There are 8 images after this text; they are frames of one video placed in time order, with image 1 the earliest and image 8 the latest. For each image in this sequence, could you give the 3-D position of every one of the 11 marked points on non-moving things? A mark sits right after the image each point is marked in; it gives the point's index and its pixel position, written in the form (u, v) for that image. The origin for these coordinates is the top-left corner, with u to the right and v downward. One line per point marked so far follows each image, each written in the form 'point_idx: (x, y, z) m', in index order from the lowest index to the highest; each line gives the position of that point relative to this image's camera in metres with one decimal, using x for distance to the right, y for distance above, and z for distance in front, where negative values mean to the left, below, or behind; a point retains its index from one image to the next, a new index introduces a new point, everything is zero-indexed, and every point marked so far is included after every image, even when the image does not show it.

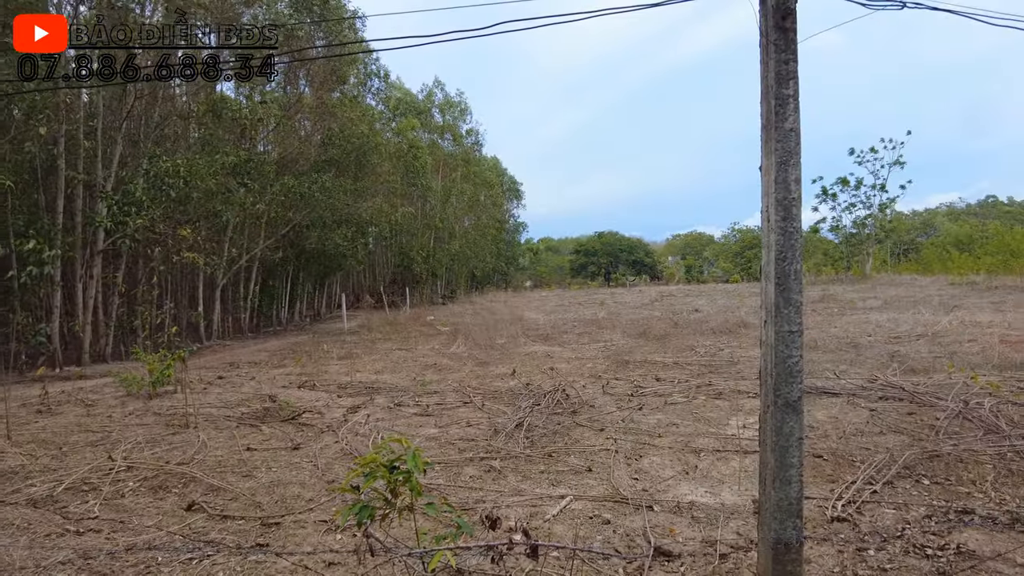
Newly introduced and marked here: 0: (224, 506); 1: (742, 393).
0: (-1.5, -1.2, +3.2) m
1: (+2.4, -1.1, +6.2) m
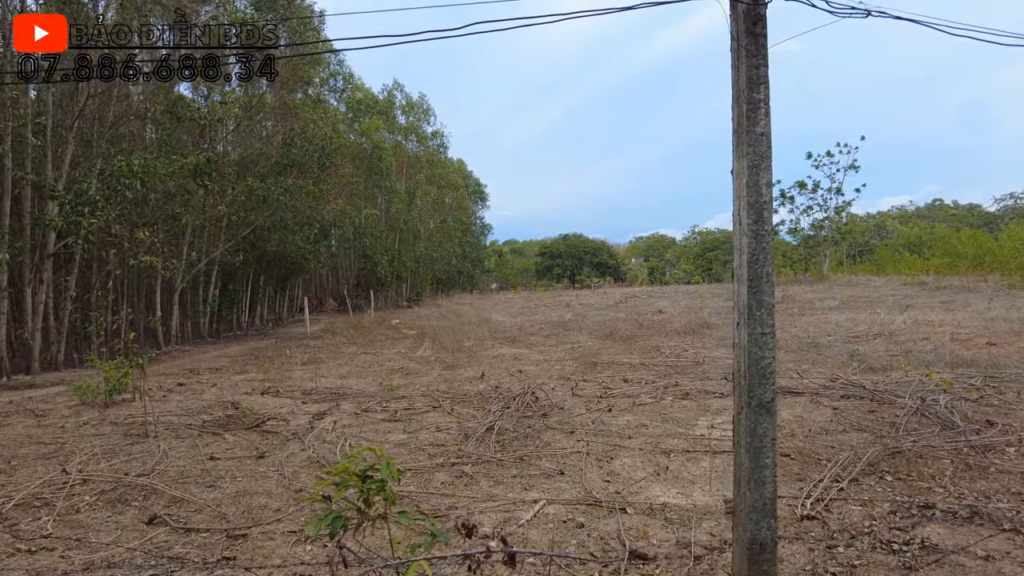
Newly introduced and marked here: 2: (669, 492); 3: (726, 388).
0: (-1.7, -1.2, +3.0) m
1: (+2.1, -1.1, +6.3) m
2: (+1.0, -1.2, +3.5) m
3: (+2.4, -1.1, +6.5) m
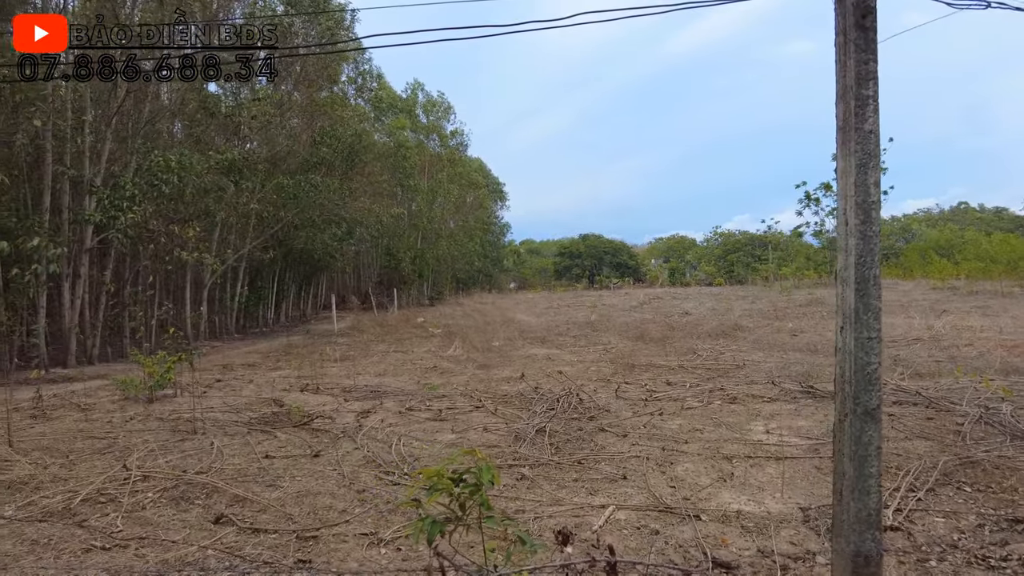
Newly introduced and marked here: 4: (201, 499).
0: (-1.3, -1.2, +3.0) m
1: (+2.6, -1.1, +6.1) m
2: (+1.3, -1.2, +3.4) m
3: (+2.8, -1.1, +6.3) m
4: (-1.7, -1.2, +3.2) m
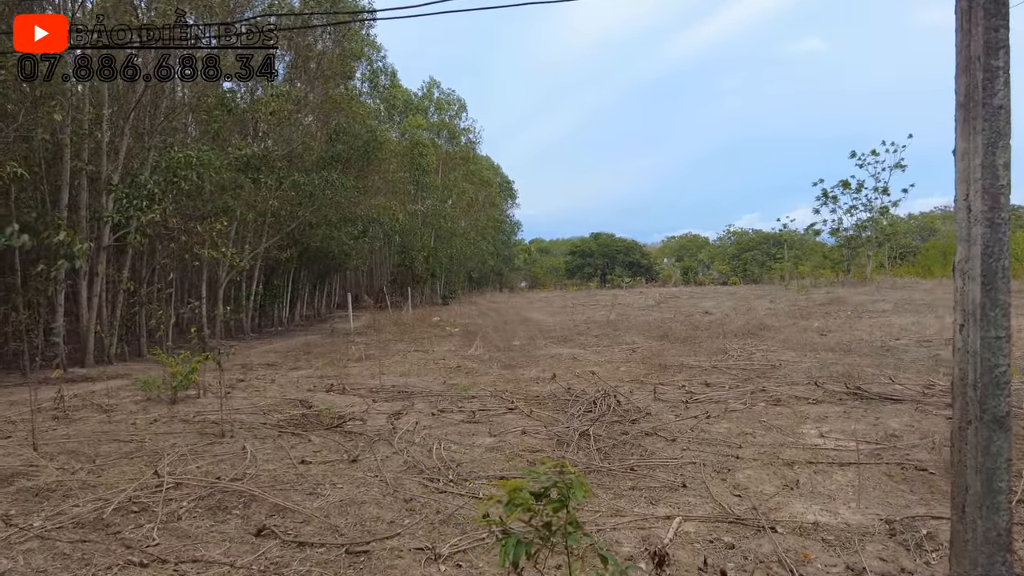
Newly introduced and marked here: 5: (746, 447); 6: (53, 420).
0: (-1.0, -1.2, +2.8) m
1: (+2.9, -1.1, +5.9) m
2: (+1.6, -1.2, +3.2) m
3: (+3.2, -1.1, +6.1) m
4: (-1.4, -1.1, +3.0) m
5: (+1.8, -1.2, +4.4) m
6: (-3.9, -1.1, +4.9) m
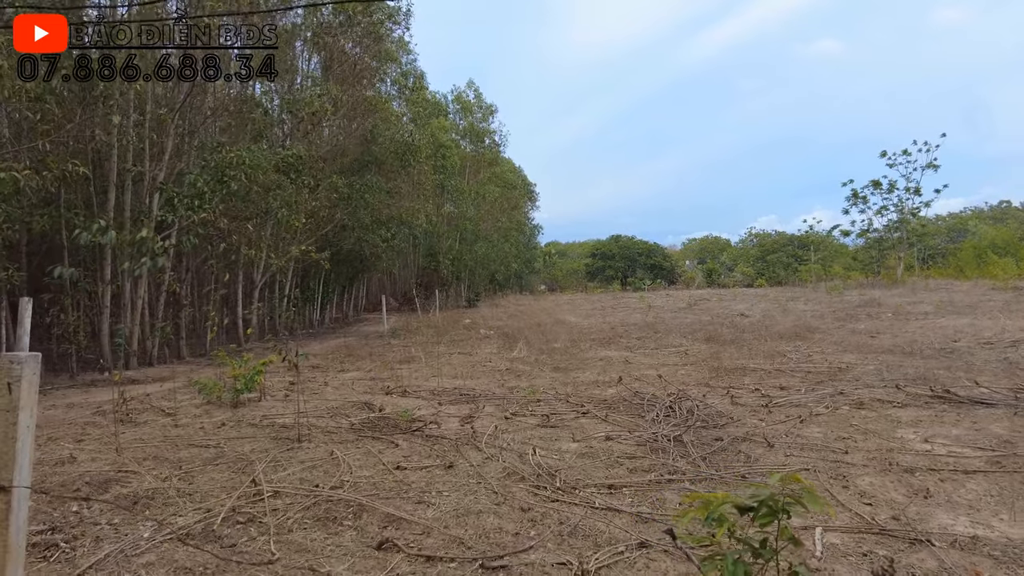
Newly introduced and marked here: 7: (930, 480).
0: (-0.4, -1.1, +2.6) m
1: (+3.6, -1.1, +5.6) m
2: (+2.3, -1.2, +2.9) m
3: (+3.9, -1.1, +5.8) m
4: (-0.8, -1.1, +2.8) m
5: (+2.4, -1.2, +4.1) m
6: (-3.2, -1.1, +4.7) m
7: (+2.5, -1.1, +3.5) m
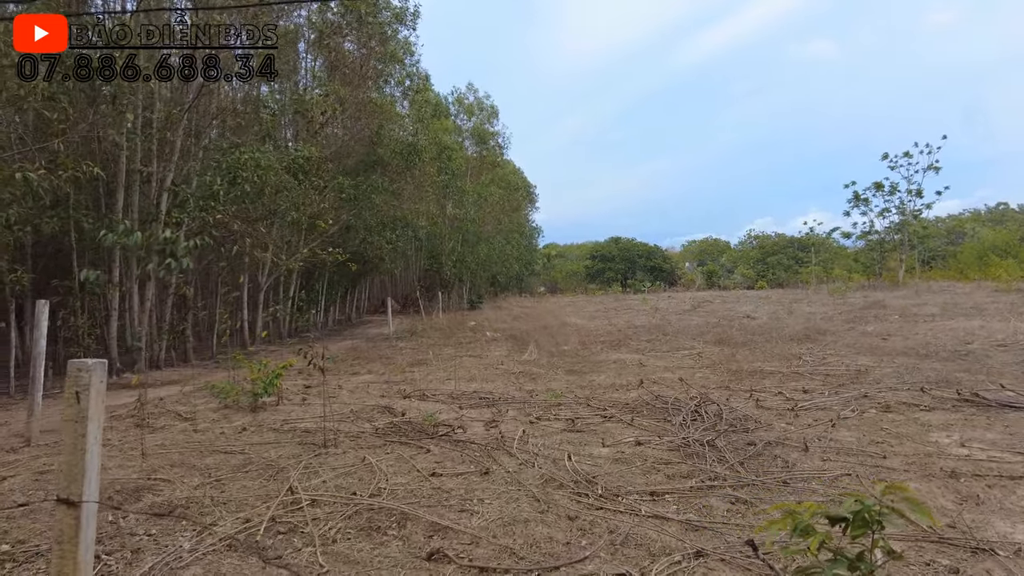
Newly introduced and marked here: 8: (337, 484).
0: (-0.2, -1.1, +2.5) m
1: (+3.8, -1.1, +5.5) m
2: (+2.5, -1.2, +2.8) m
3: (+4.1, -1.1, +5.7) m
4: (-0.5, -1.1, +2.7) m
5: (+2.6, -1.2, +4.0) m
6: (-3.0, -1.1, +4.6) m
7: (+2.7, -1.2, +3.4) m
8: (-0.9, -1.1, +3.2) m
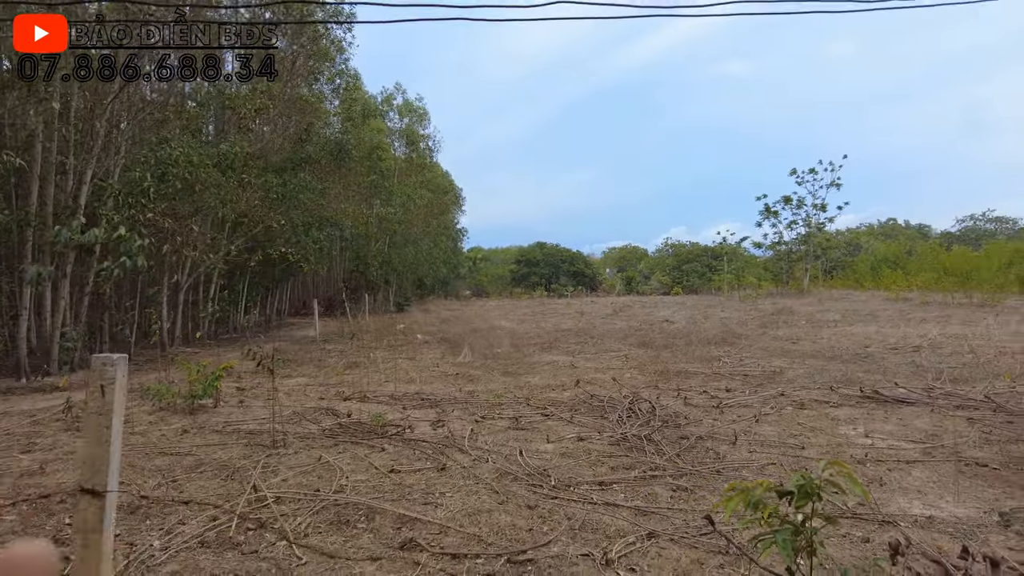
0: (-0.3, -1.1, +2.6) m
1: (+3.2, -1.2, +6.1) m
2: (+2.3, -1.2, +3.3) m
3: (+3.5, -1.2, +6.4) m
4: (-0.7, -1.1, +2.8) m
5: (+2.3, -1.2, +4.5) m
6: (-3.4, -1.1, +4.4) m
7: (+2.4, -1.2, +3.9) m
8: (-1.2, -1.1, +3.2) m
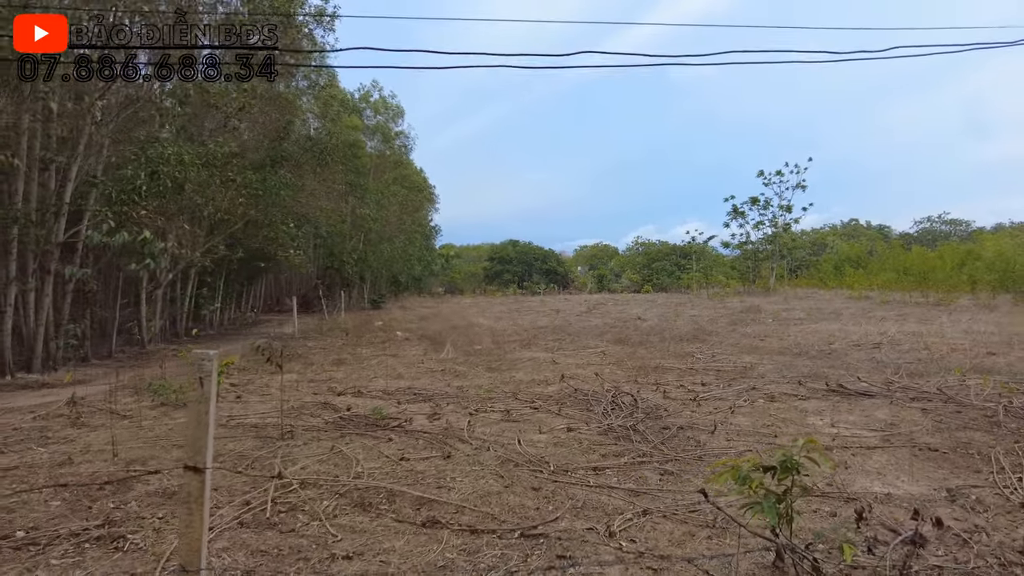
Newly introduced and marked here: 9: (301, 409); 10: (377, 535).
0: (-0.3, -1.2, +2.9) m
1: (+3.1, -1.2, +6.6) m
2: (+2.3, -1.3, +3.7) m
3: (+3.3, -1.2, +6.8) m
4: (-0.7, -1.1, +3.0) m
5: (+2.2, -1.2, +4.9) m
6: (-3.4, -1.0, +4.5) m
7: (+2.4, -1.2, +4.3) m
8: (-1.1, -1.1, +3.4) m
9: (-2.0, -1.1, +5.4) m
10: (-0.6, -1.1, +2.7) m
